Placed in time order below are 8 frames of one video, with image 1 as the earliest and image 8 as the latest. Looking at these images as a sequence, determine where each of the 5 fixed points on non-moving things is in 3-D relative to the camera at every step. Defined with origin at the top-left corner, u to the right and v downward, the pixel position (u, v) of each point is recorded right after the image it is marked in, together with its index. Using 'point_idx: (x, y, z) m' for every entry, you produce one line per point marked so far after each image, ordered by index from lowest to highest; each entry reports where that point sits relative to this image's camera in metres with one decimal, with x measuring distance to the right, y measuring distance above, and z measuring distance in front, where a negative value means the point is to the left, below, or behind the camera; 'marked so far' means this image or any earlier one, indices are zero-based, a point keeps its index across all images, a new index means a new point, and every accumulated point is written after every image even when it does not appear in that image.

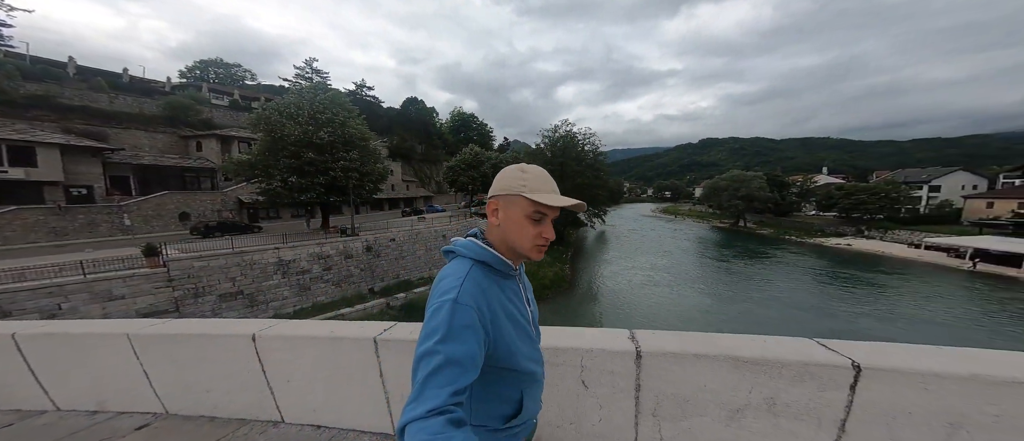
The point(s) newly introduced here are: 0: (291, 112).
0: (-12.6, +5.8, +18.0) m
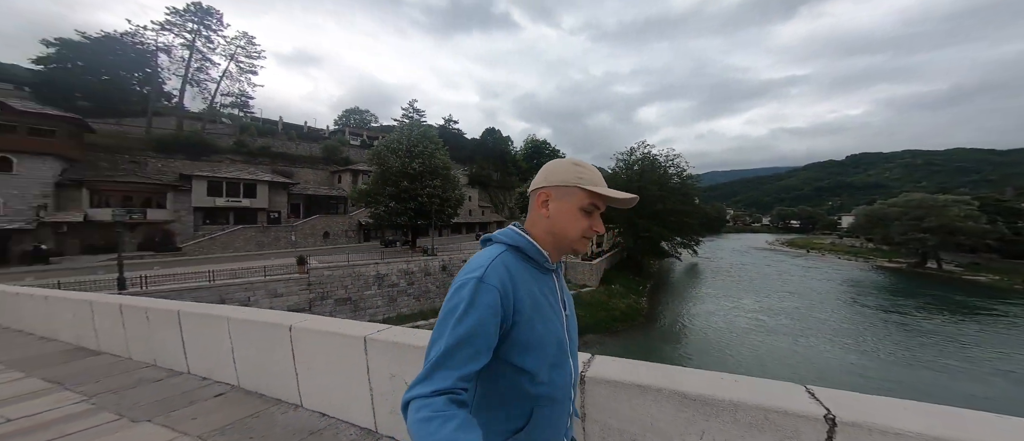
0: (-8.5, +4.6, +21.0) m
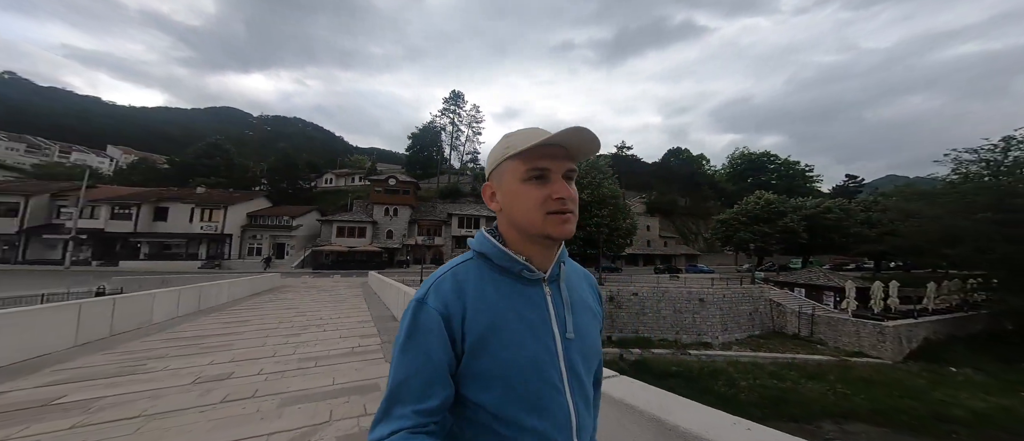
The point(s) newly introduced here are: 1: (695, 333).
0: (+3.2, +2.7, +23.7) m
1: (+10.6, -5.8, +17.1) m
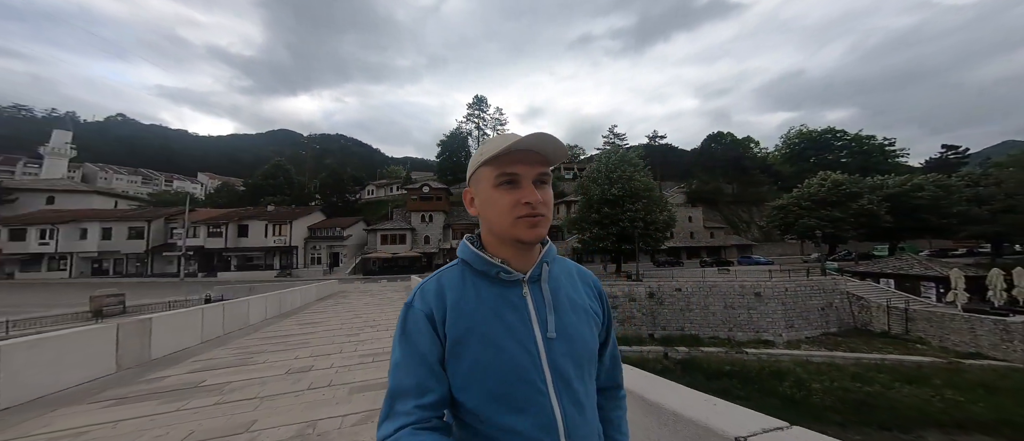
0: (+5.5, +3.0, +23.6) m
1: (+12.5, -5.2, +16.3) m
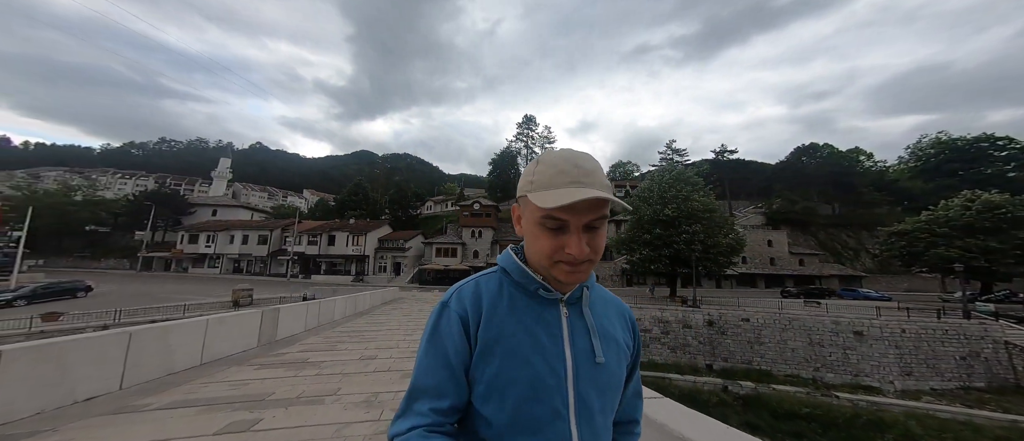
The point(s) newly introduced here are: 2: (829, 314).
0: (+9.4, +1.7, +23.0) m
1: (+14.6, -6.6, +14.3) m
2: (+14.4, -4.2, +15.0) m
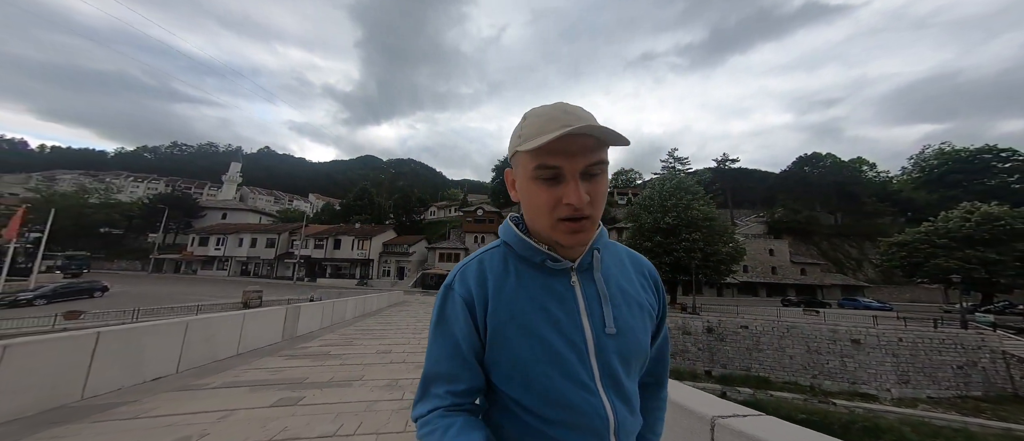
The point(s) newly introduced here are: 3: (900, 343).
0: (+9.6, +1.1, +23.1) m
1: (+14.6, -7.0, +14.2) m
2: (+14.4, -4.7, +15.0) m
3: (+16.5, -5.3, +13.9) m
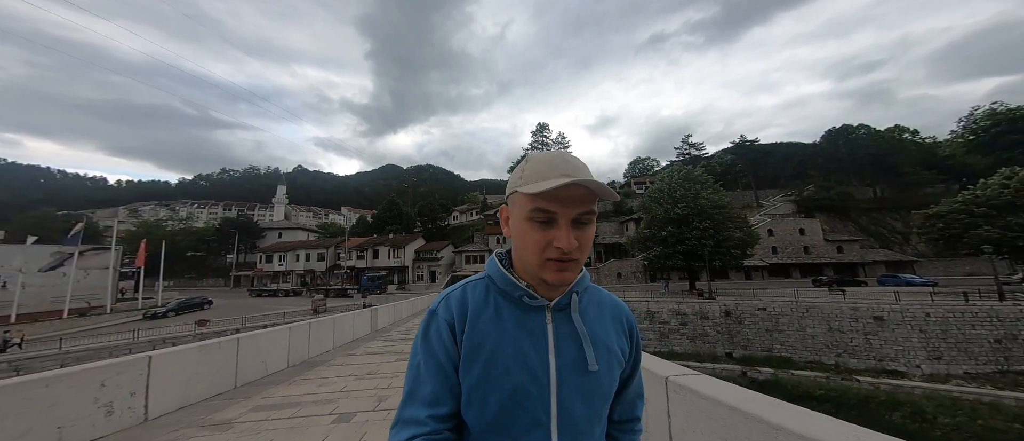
0: (+10.9, +1.9, +23.2) m
1: (+15.9, -6.0, +14.1) m
2: (+15.6, -3.7, +14.9) m
3: (+17.6, -4.2, +13.7) m
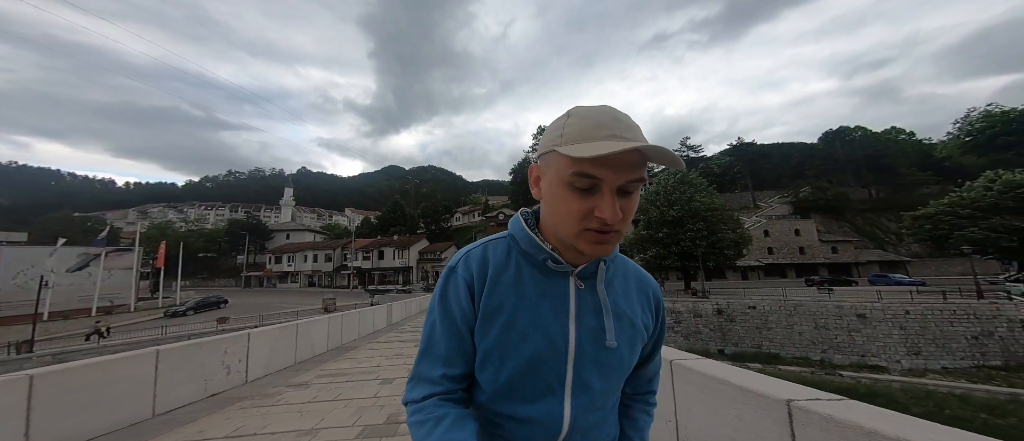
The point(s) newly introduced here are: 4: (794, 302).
0: (+10.8, +1.9, +23.6) m
1: (+15.8, -6.1, +14.5) m
2: (+15.5, -3.7, +15.2) m
3: (+17.6, -4.3, +14.0) m
4: (+14.0, -4.1, +15.7) m
